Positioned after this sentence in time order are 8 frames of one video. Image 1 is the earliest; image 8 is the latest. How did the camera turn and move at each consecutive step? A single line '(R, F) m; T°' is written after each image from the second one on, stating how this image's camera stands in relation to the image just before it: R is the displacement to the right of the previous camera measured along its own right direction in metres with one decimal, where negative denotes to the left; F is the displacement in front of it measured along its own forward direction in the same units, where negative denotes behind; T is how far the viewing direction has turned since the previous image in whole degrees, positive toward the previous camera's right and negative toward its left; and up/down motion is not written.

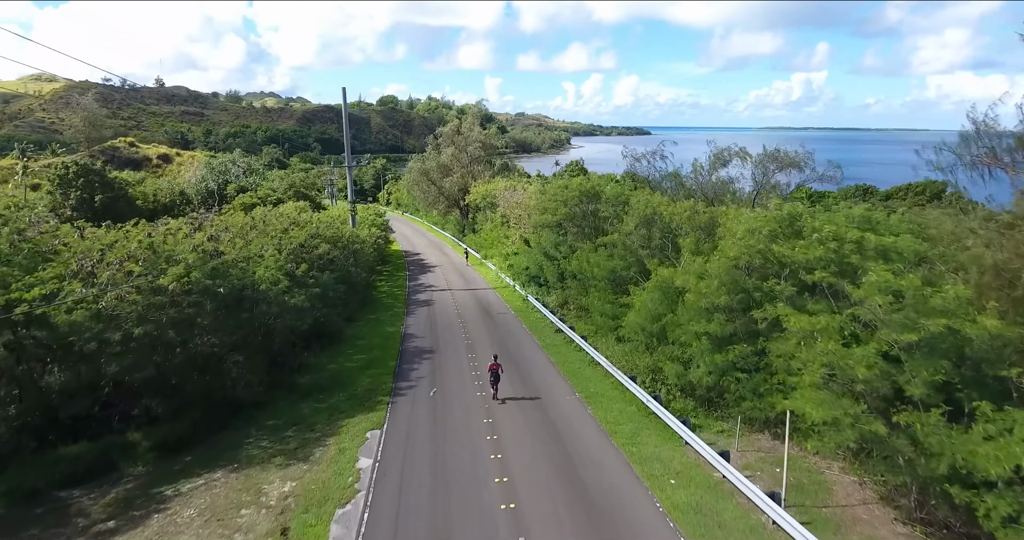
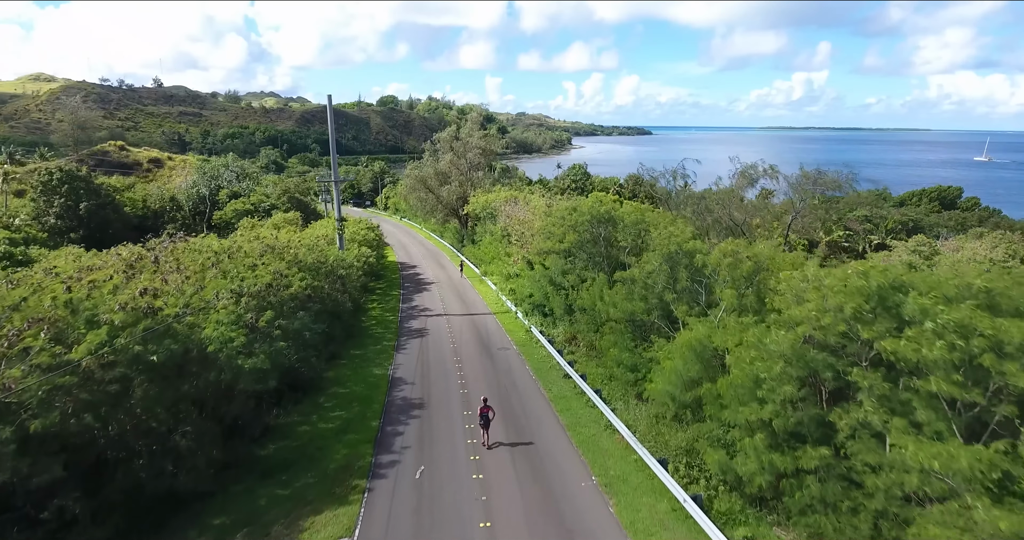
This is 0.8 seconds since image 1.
(-0.1, +2.7) m; 0°
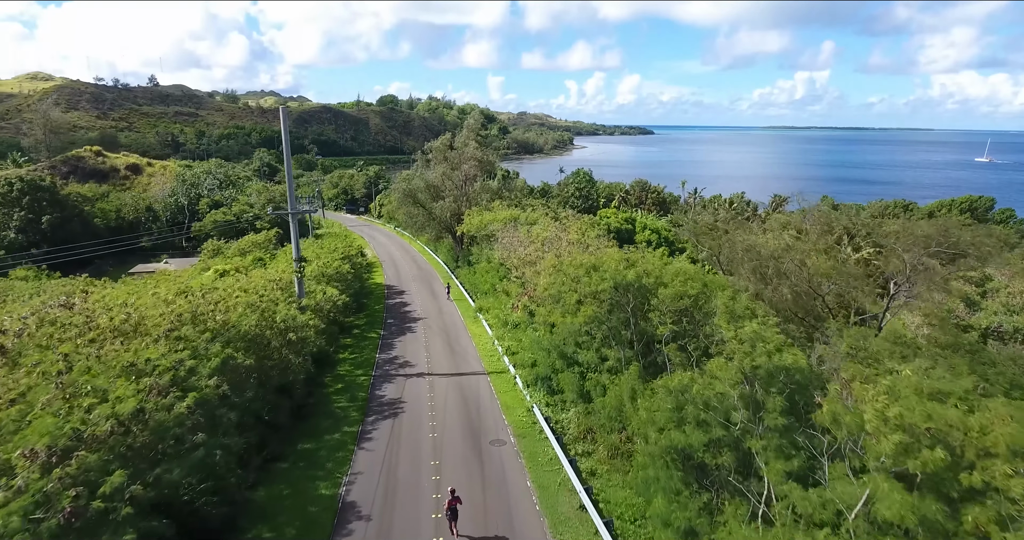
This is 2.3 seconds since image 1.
(+0.1, +5.5) m; 0°
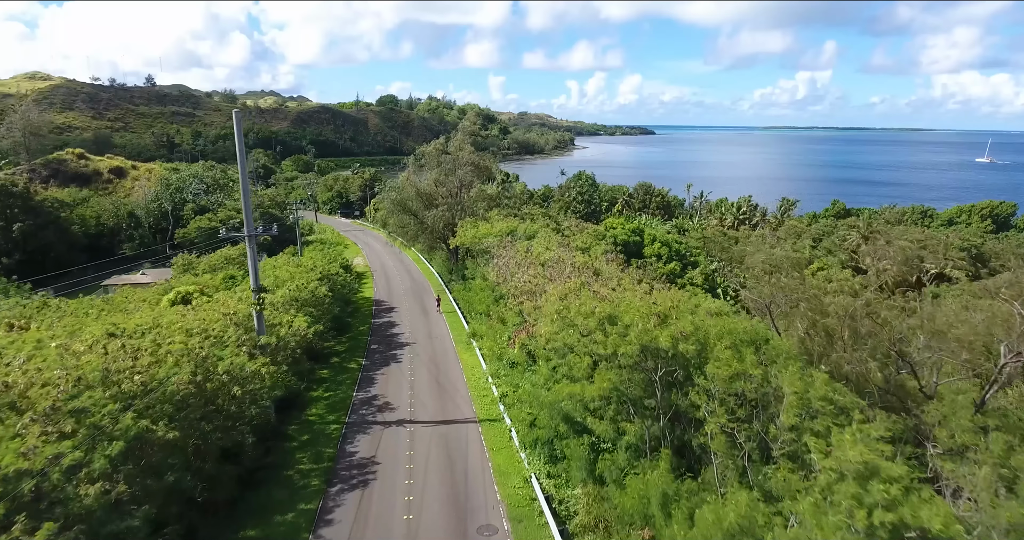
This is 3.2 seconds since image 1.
(+0.2, +3.5) m; 0°
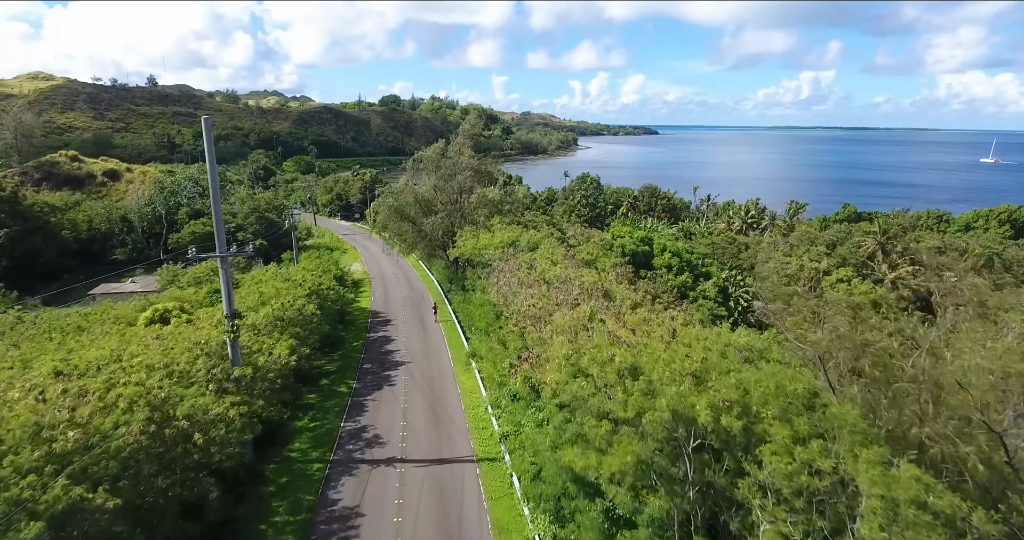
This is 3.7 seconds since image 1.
(0.0, +2.1) m; 0°
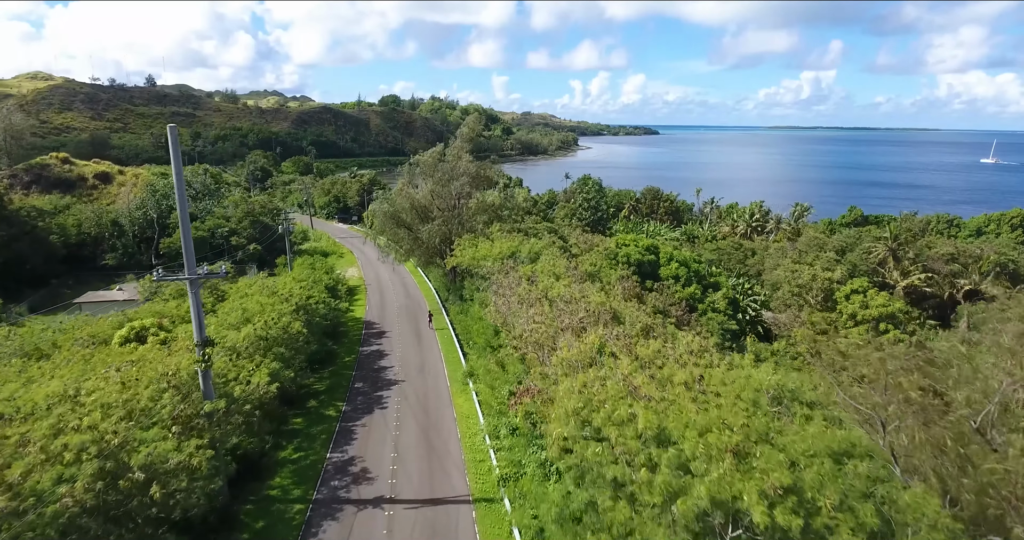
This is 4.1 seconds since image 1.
(0.0, +1.7) m; 0°
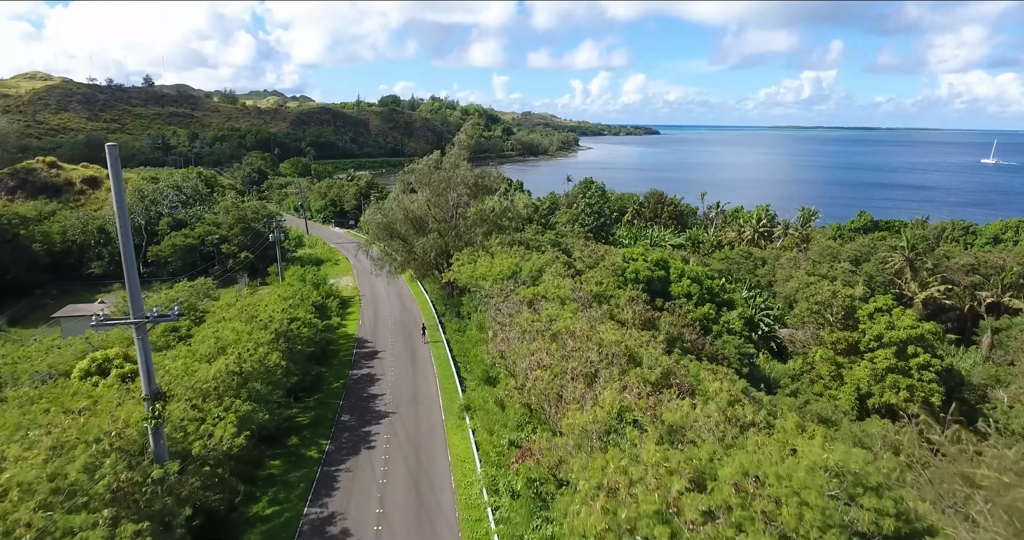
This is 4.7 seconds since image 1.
(0.0, +2.4) m; 0°
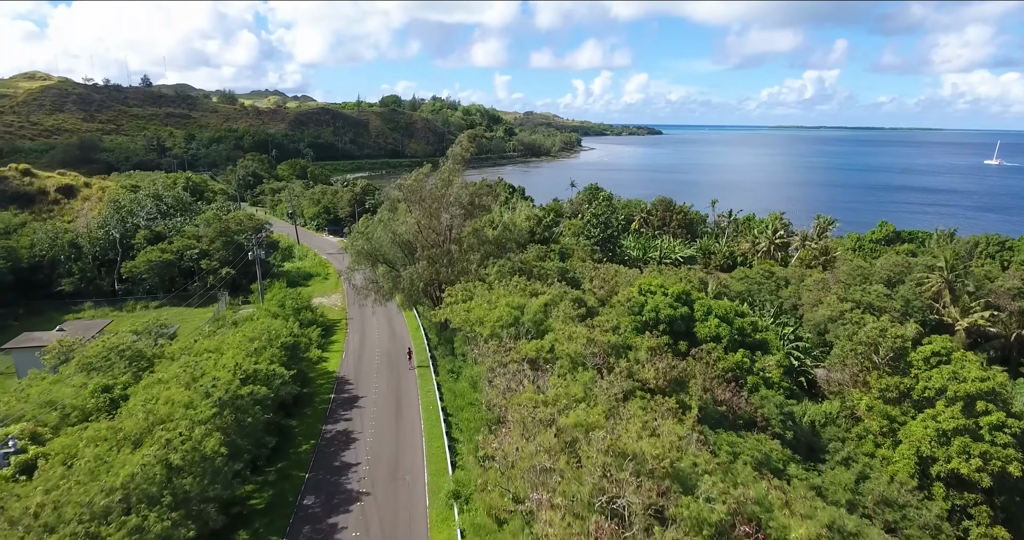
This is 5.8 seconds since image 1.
(+0.1, +4.7) m; 0°
